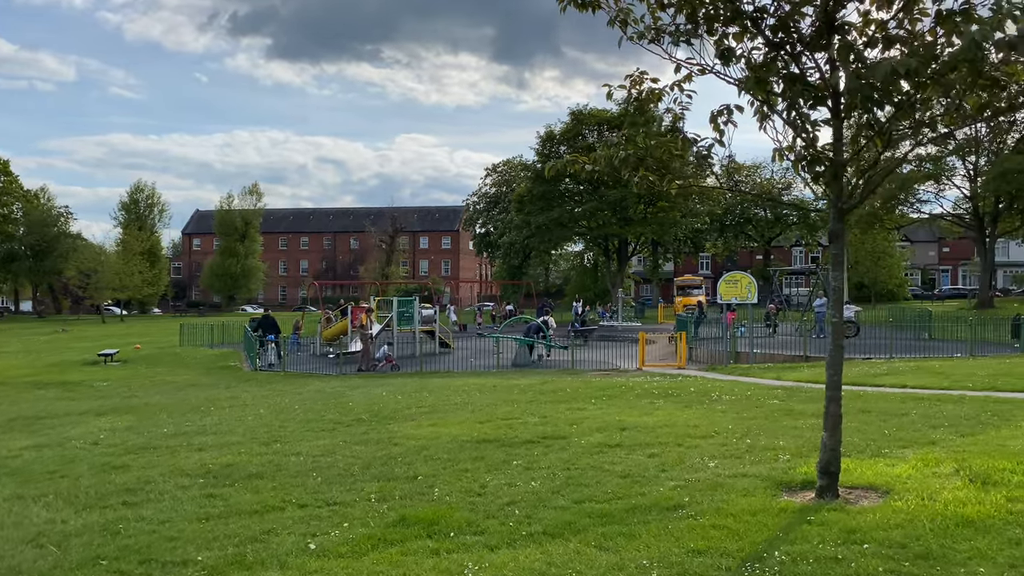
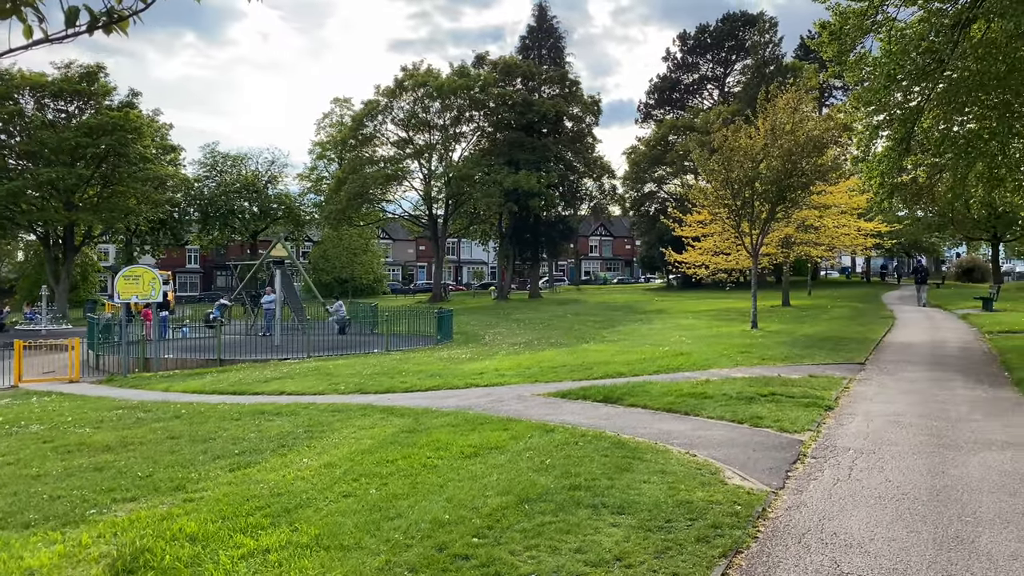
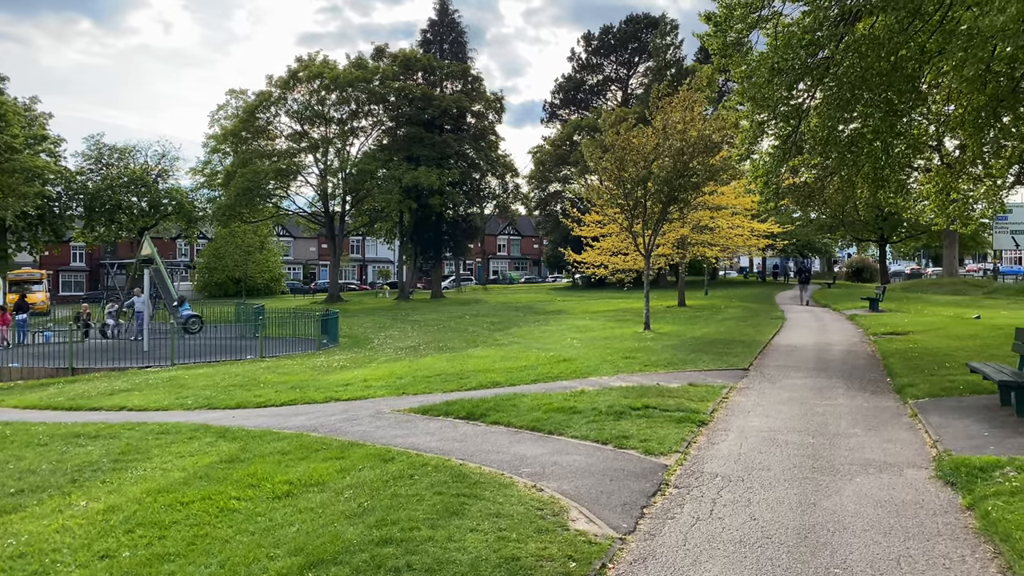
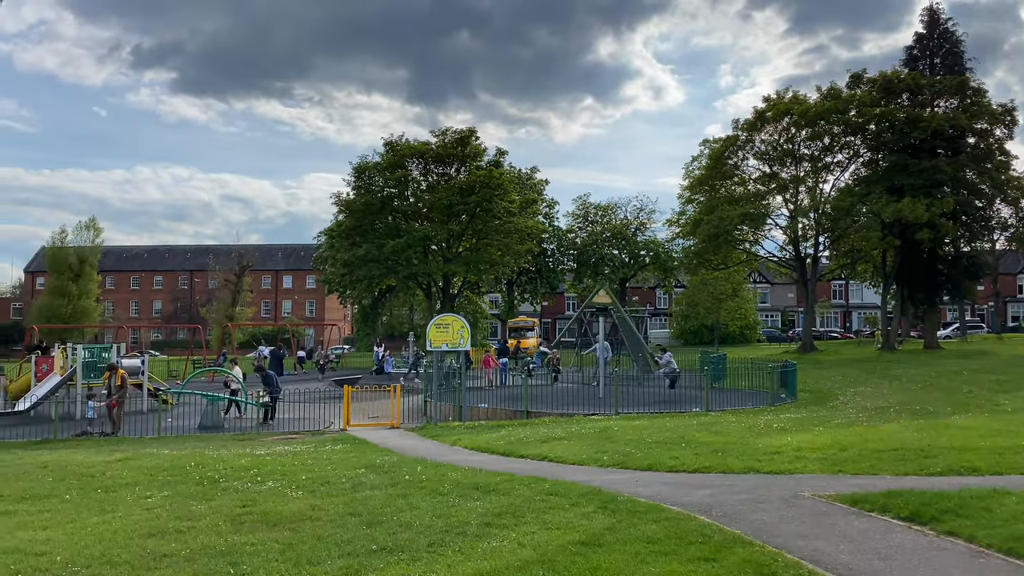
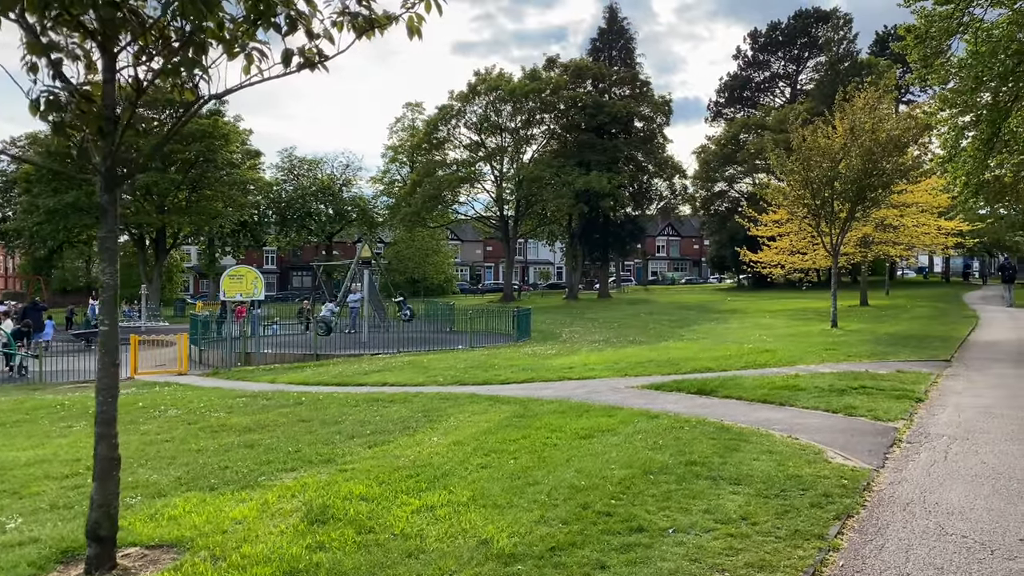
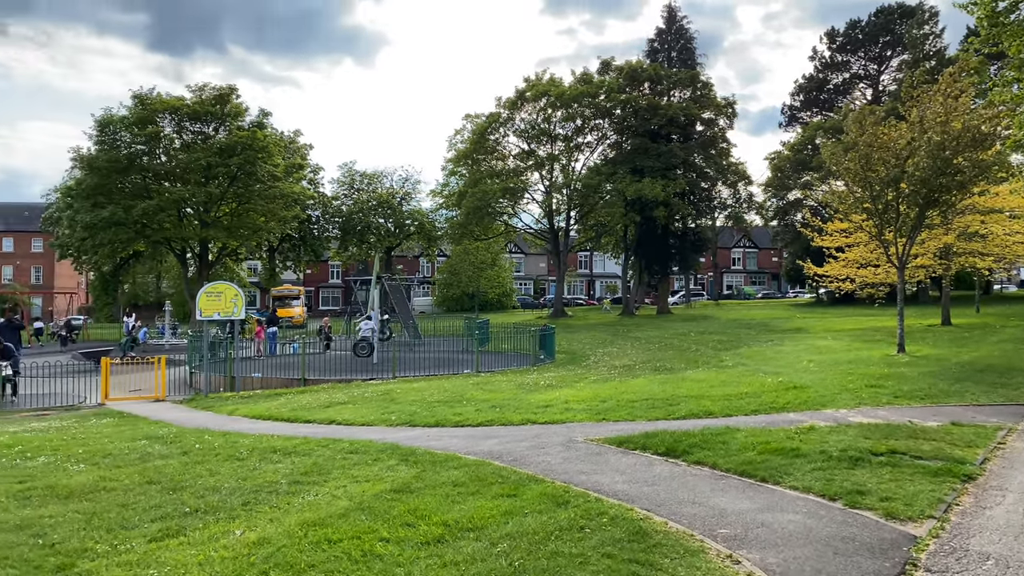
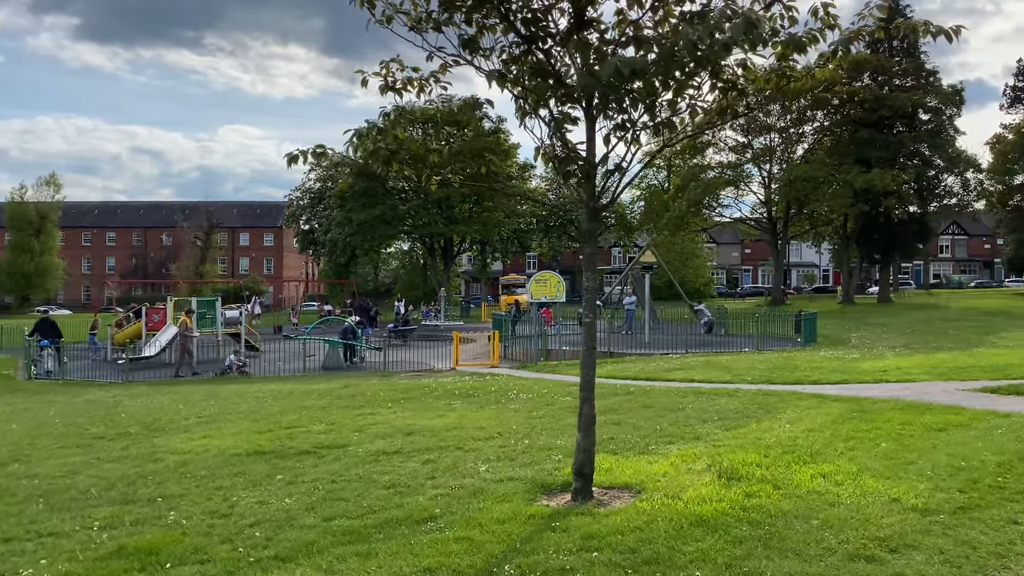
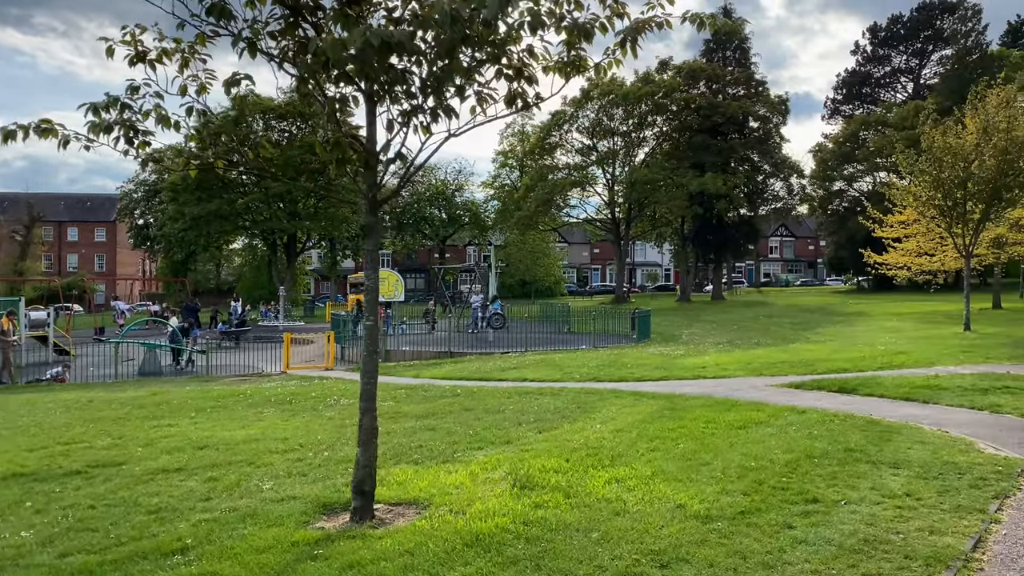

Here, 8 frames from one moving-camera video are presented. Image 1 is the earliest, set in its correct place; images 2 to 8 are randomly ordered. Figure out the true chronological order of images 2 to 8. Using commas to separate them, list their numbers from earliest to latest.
7, 8, 5, 2, 3, 6, 4
